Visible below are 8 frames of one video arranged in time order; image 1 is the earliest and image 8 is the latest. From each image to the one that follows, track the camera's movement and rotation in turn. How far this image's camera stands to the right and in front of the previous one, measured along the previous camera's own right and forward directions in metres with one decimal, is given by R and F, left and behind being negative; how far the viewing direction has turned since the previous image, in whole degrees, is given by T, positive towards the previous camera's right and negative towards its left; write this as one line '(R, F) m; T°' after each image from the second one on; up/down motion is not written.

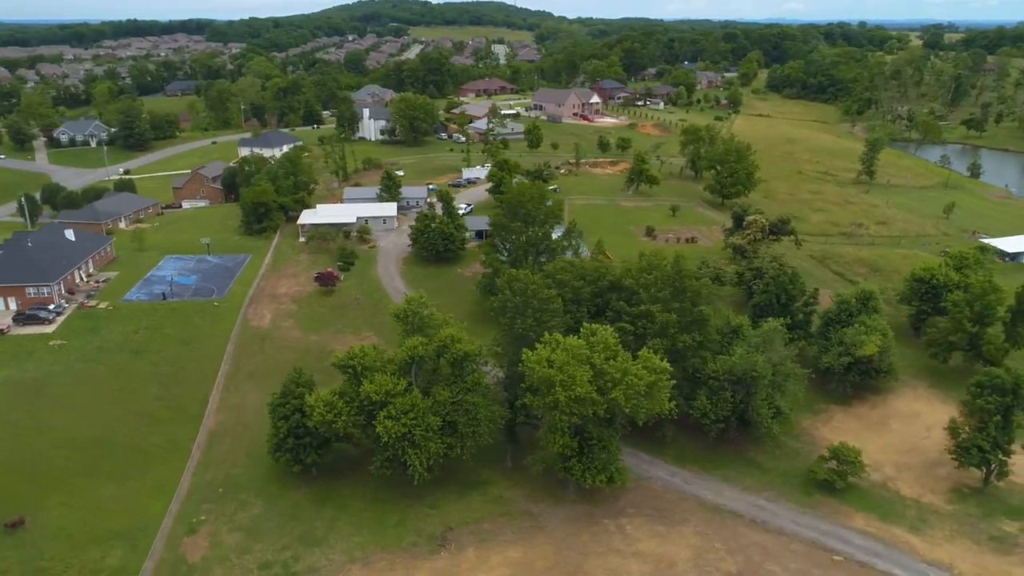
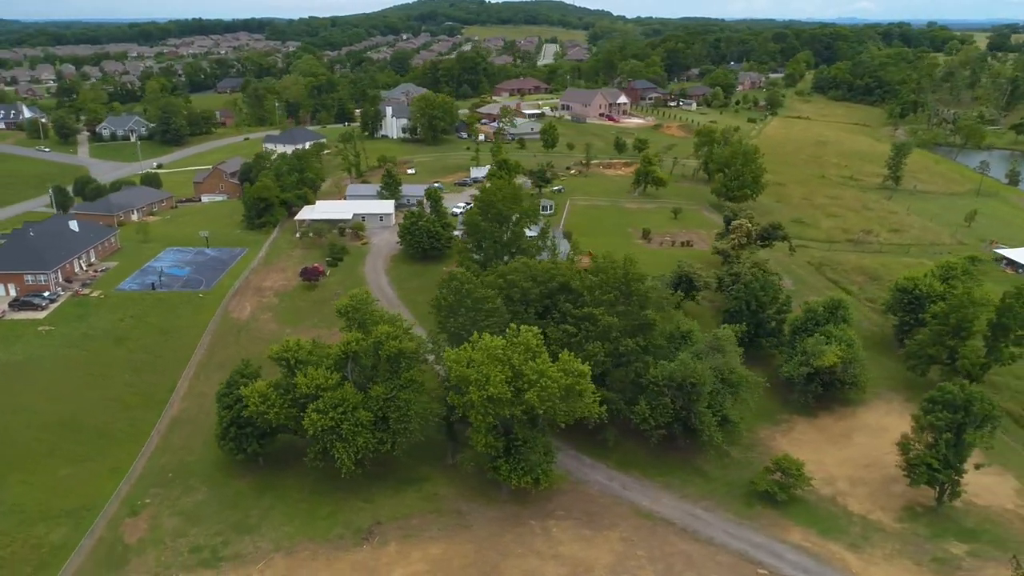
(+3.6, +0.1) m; -4°
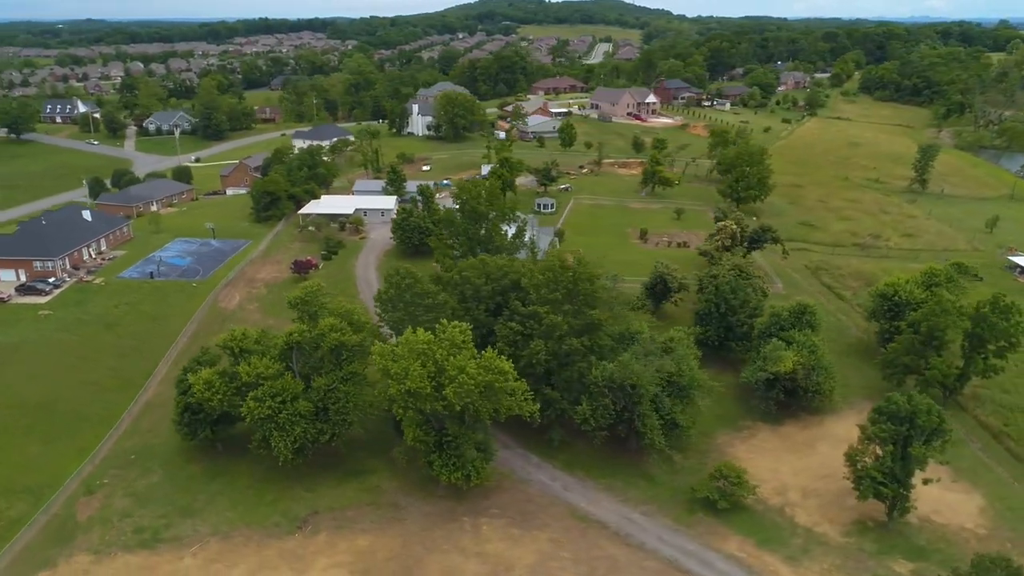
(+3.4, +0.1) m; -4°
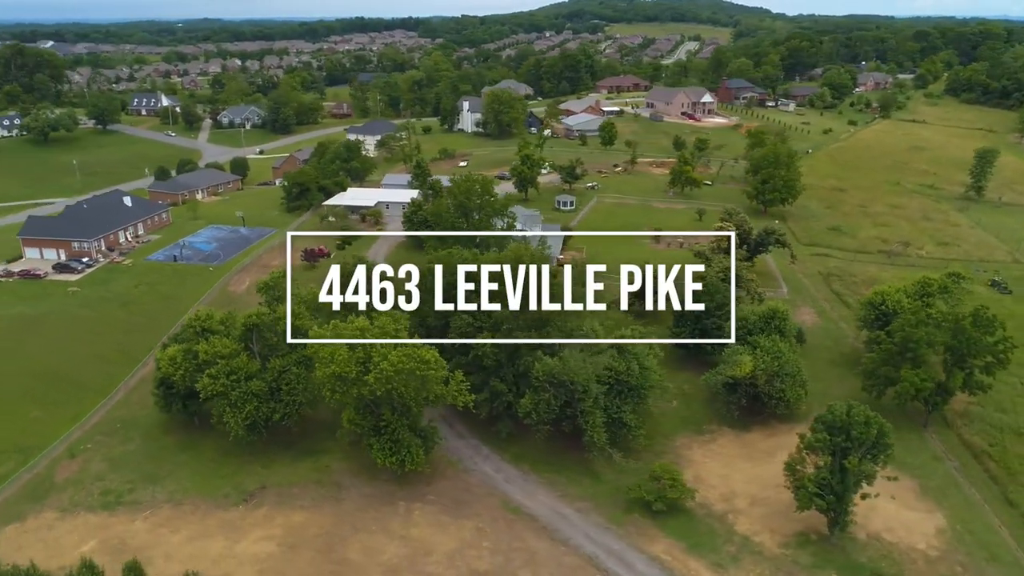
(+4.3, -0.1) m; -6°
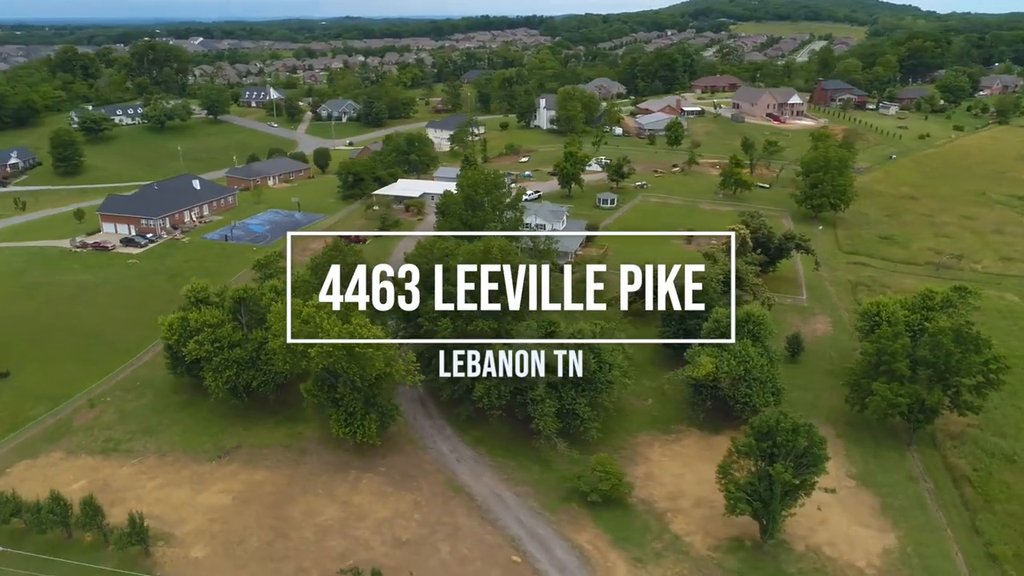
(+5.0, -0.4) m; -9°
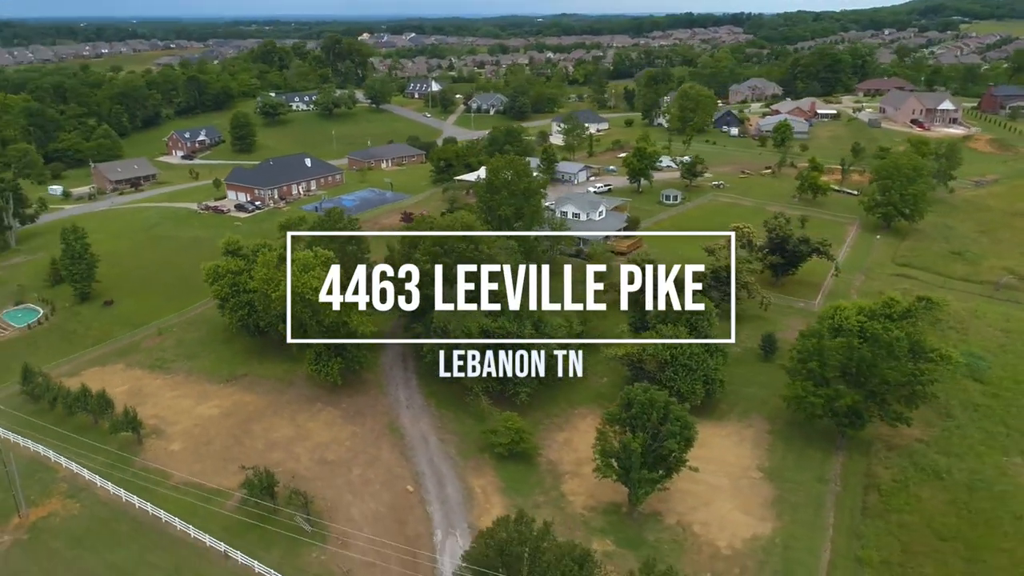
(+8.6, -1.7) m; -14°
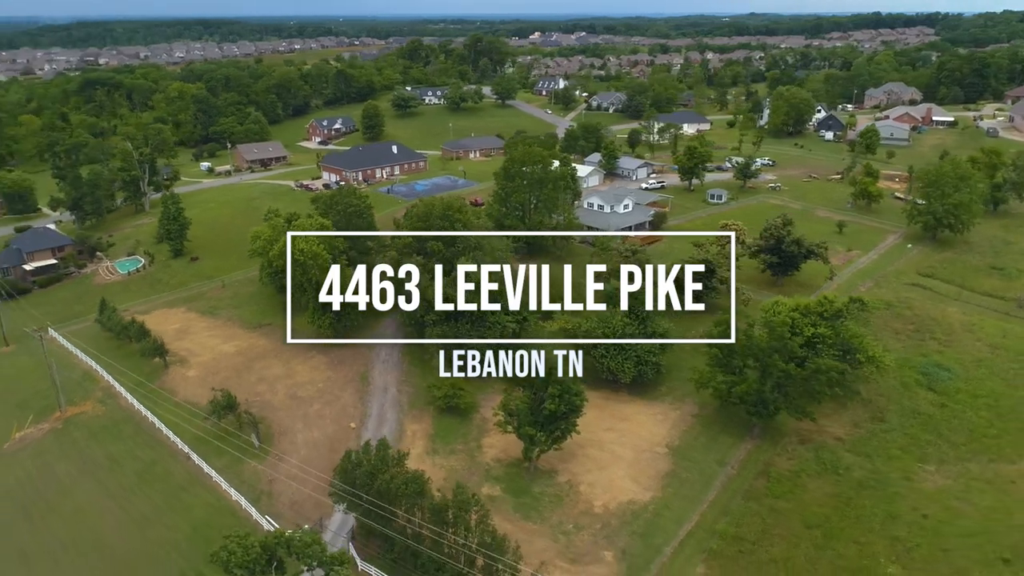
(+8.0, -2.1) m; -12°
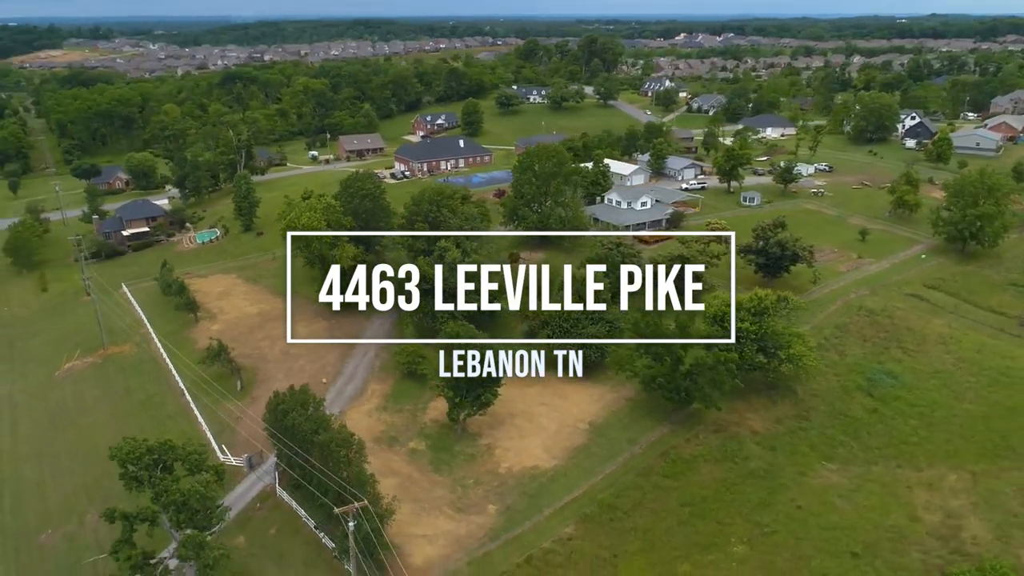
(+7.3, -1.8) m; -10°
